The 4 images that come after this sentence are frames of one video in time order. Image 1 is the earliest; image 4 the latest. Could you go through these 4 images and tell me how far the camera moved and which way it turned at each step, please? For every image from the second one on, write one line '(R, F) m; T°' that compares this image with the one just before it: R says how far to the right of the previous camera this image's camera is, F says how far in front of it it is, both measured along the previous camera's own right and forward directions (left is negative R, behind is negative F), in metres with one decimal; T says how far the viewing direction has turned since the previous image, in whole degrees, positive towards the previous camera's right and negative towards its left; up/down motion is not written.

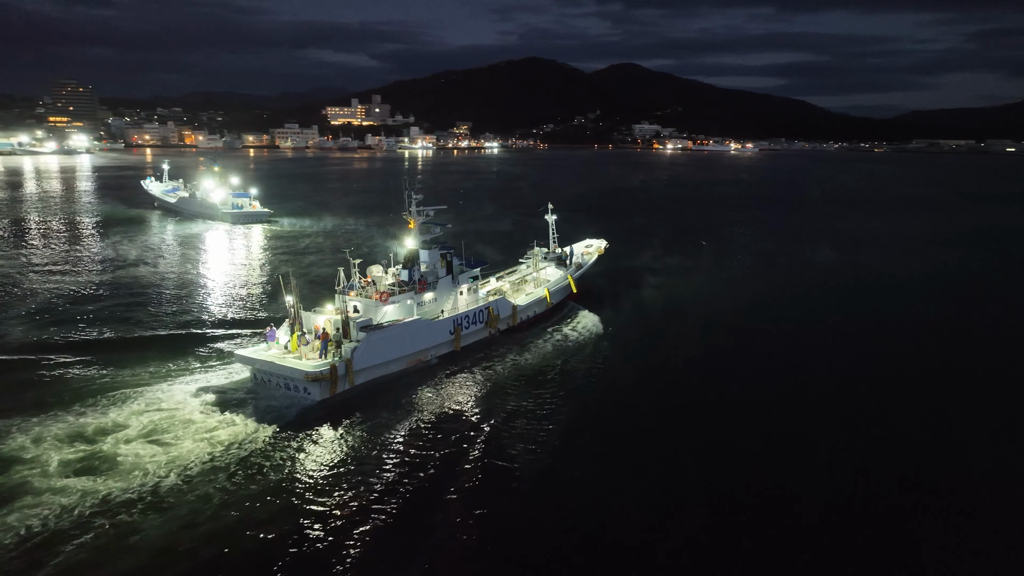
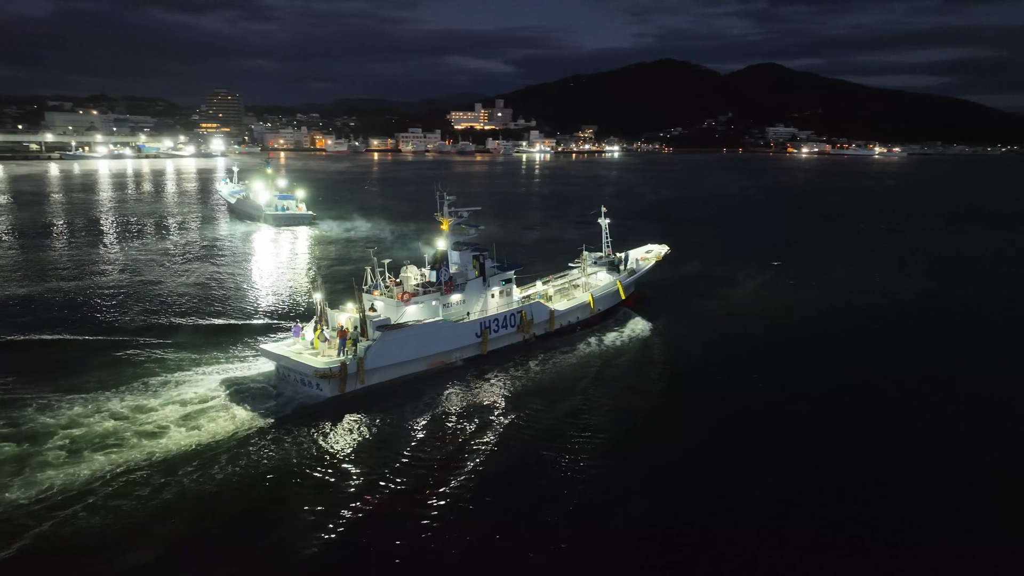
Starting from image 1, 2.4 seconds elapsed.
(+1.8, +0.5) m; -9°
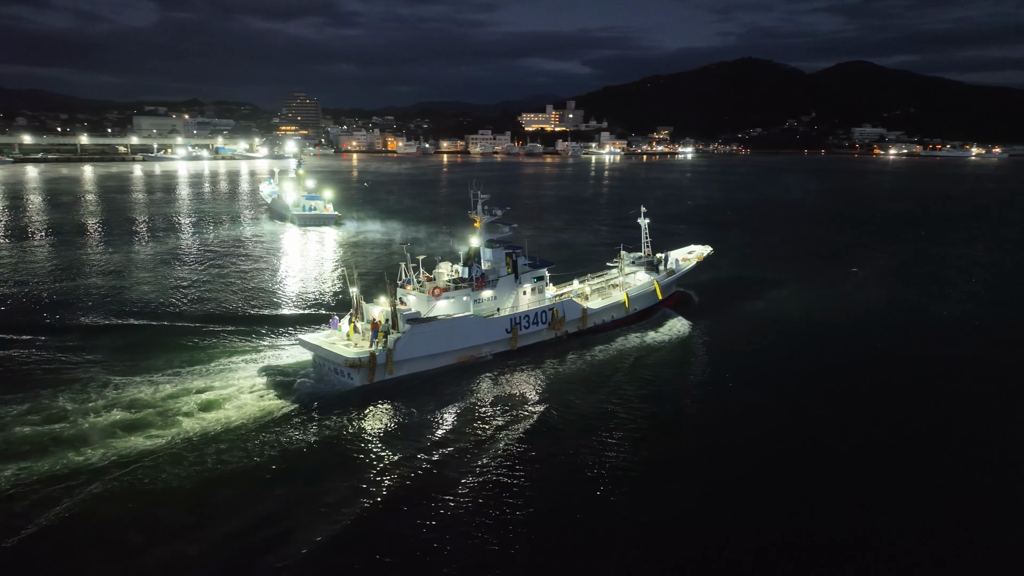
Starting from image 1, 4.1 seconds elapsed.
(+0.8, -0.3) m; -5°
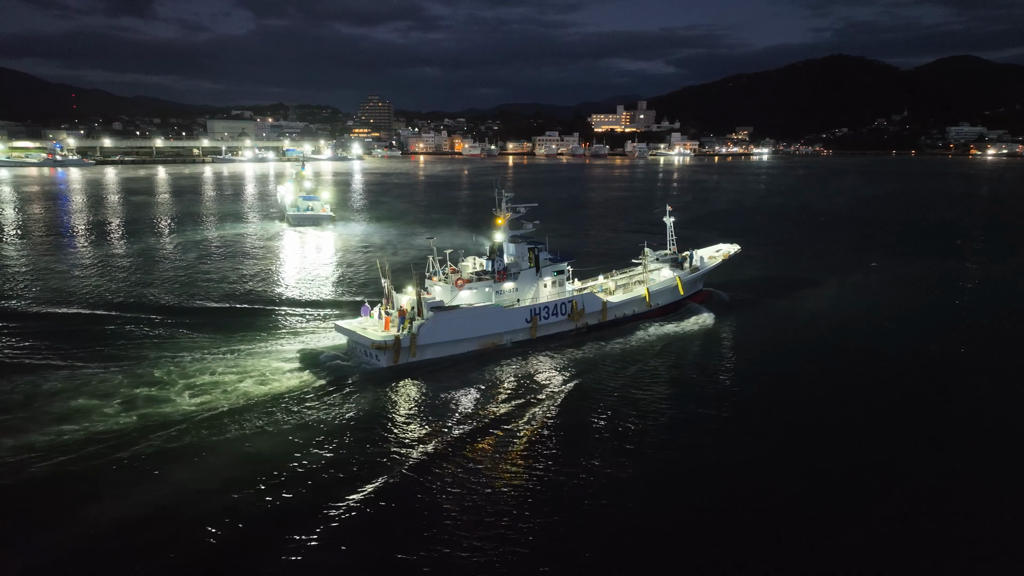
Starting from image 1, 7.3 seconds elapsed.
(+0.9, -1.1) m; -5°
